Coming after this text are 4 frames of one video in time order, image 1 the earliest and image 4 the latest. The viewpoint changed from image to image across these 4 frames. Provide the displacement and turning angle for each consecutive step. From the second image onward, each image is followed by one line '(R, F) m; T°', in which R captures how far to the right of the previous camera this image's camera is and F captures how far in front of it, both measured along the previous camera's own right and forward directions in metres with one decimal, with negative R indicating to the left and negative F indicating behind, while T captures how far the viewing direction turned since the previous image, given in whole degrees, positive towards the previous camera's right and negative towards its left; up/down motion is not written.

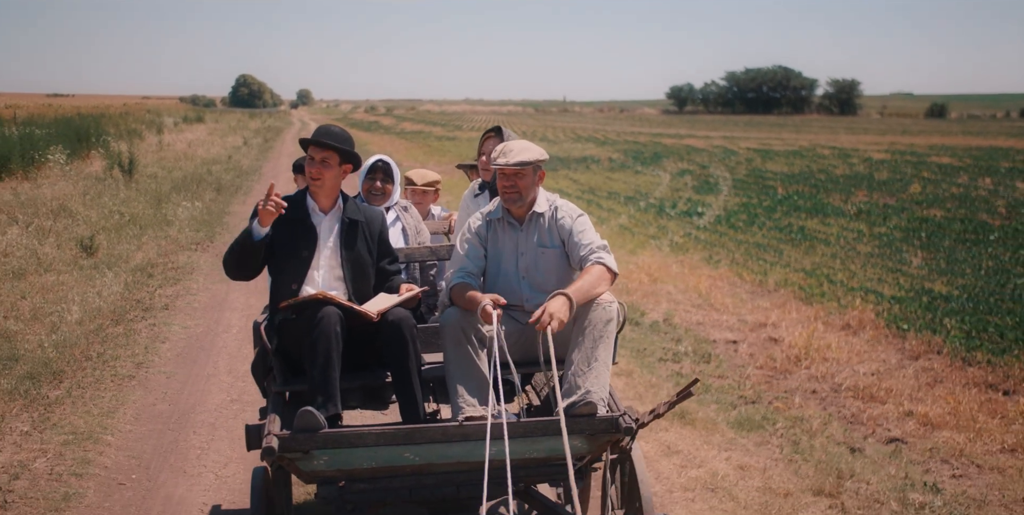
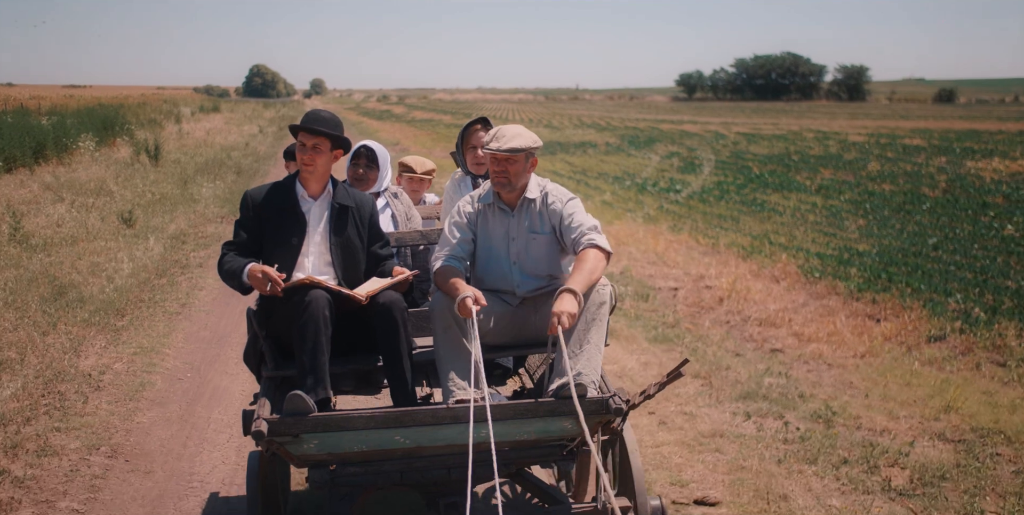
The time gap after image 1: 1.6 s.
(+0.5, -1.8) m; -1°
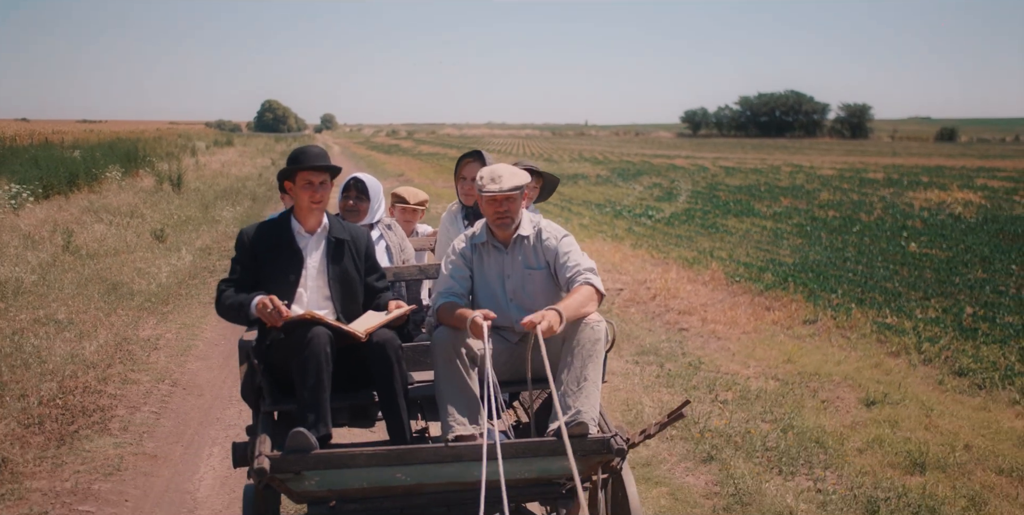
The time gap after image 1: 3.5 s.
(+0.6, -2.2) m; -1°
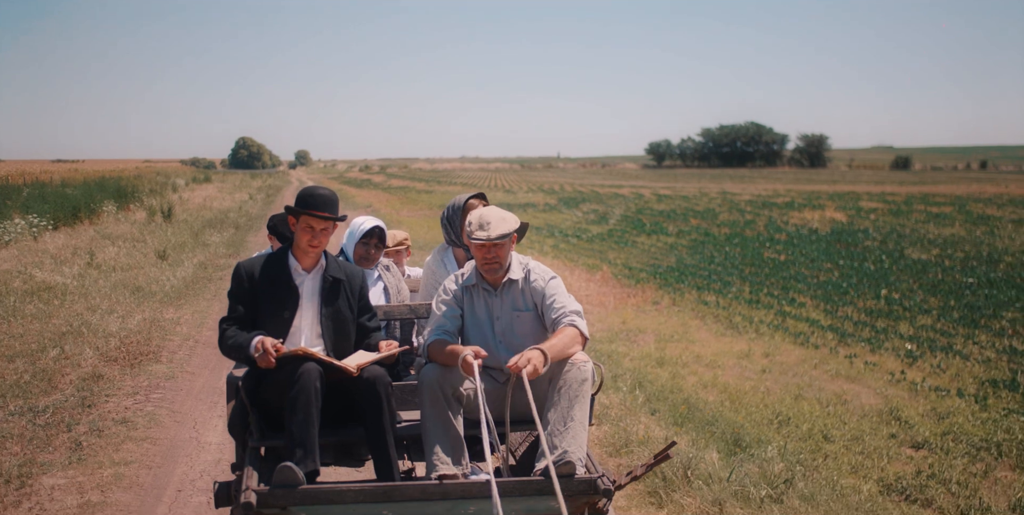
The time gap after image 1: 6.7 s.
(+0.8, -3.7) m; +2°
